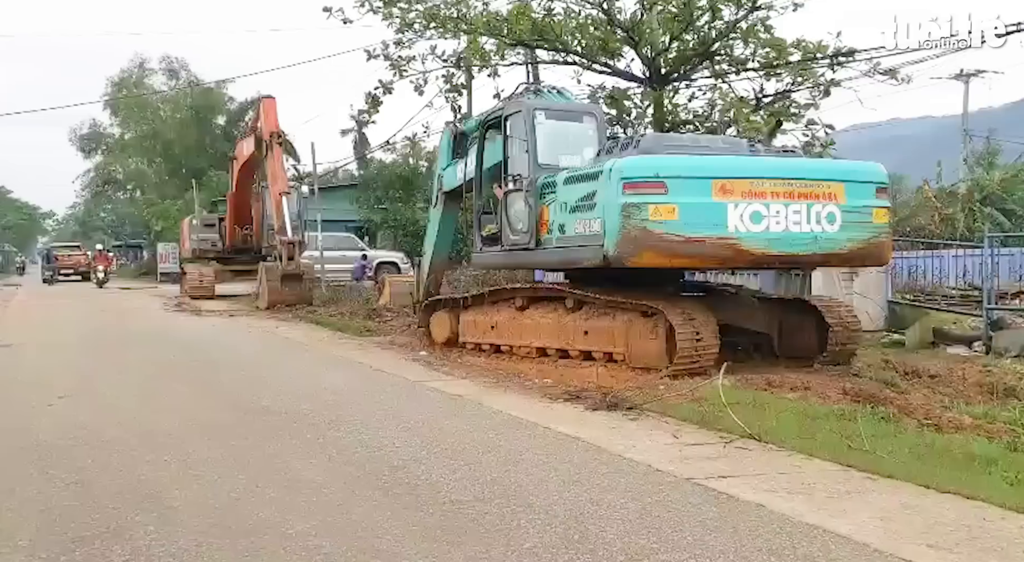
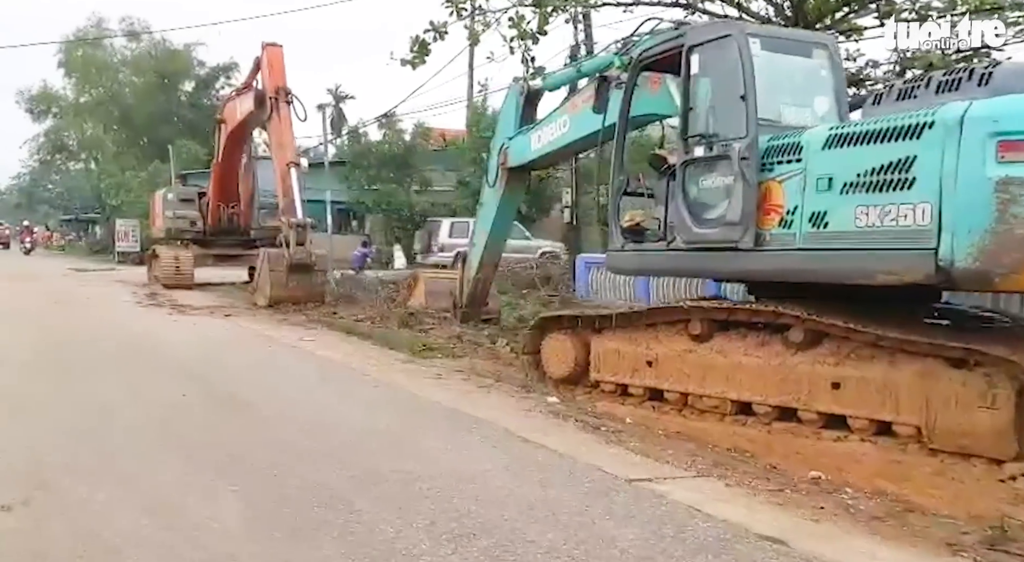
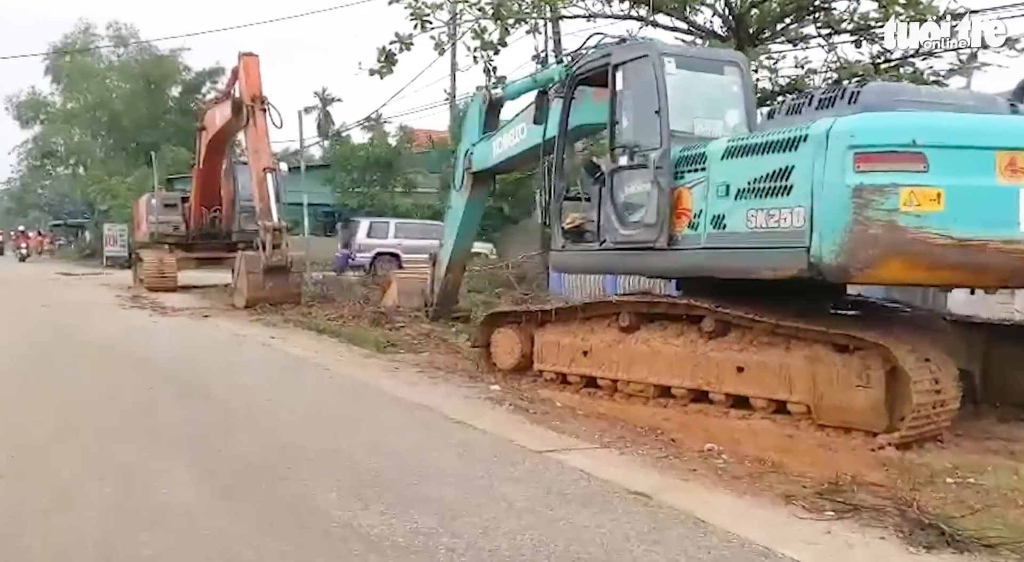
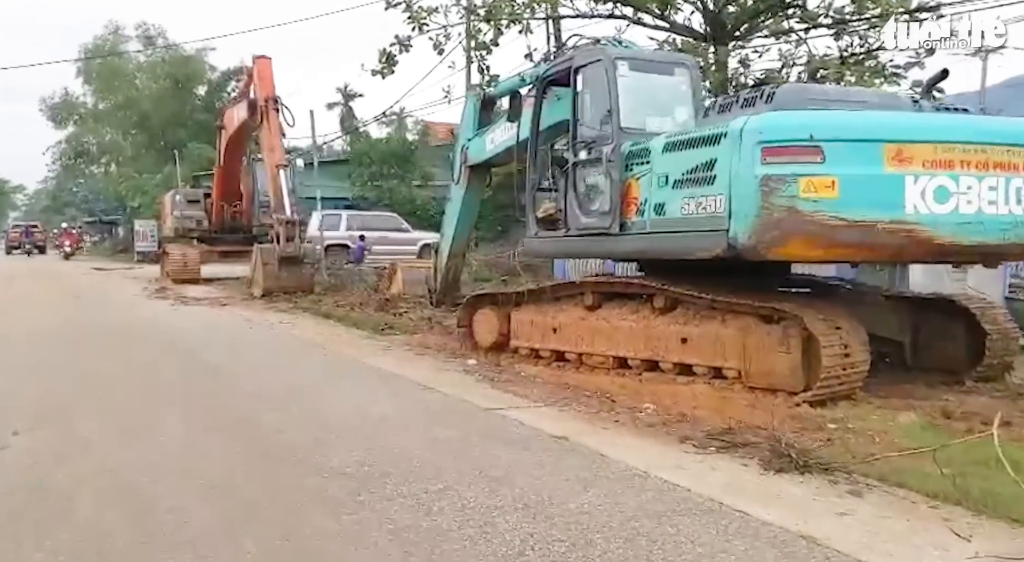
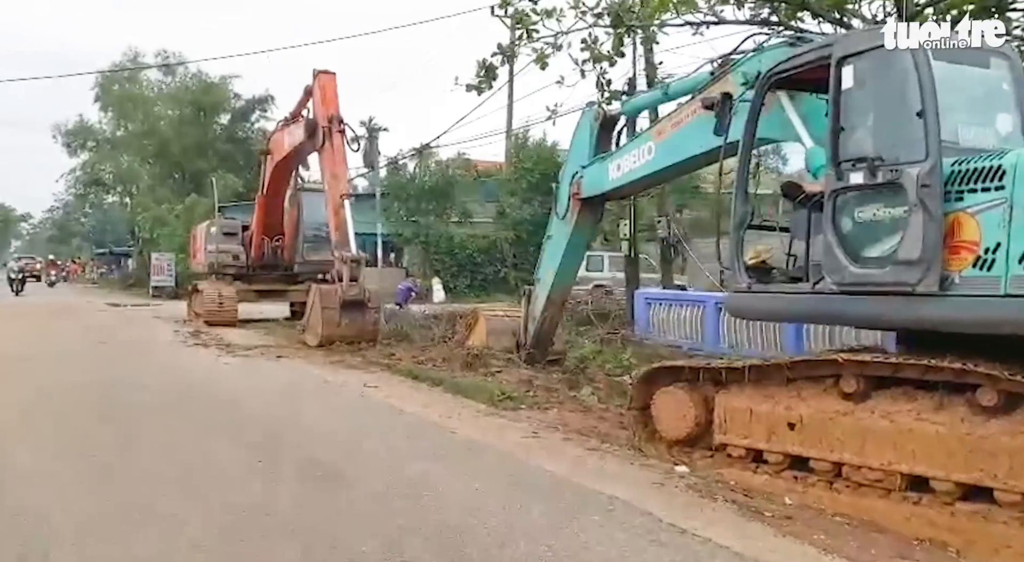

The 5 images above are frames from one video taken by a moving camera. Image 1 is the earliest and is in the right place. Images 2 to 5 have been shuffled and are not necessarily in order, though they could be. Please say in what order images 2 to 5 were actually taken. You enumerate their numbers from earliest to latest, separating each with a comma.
4, 3, 2, 5
